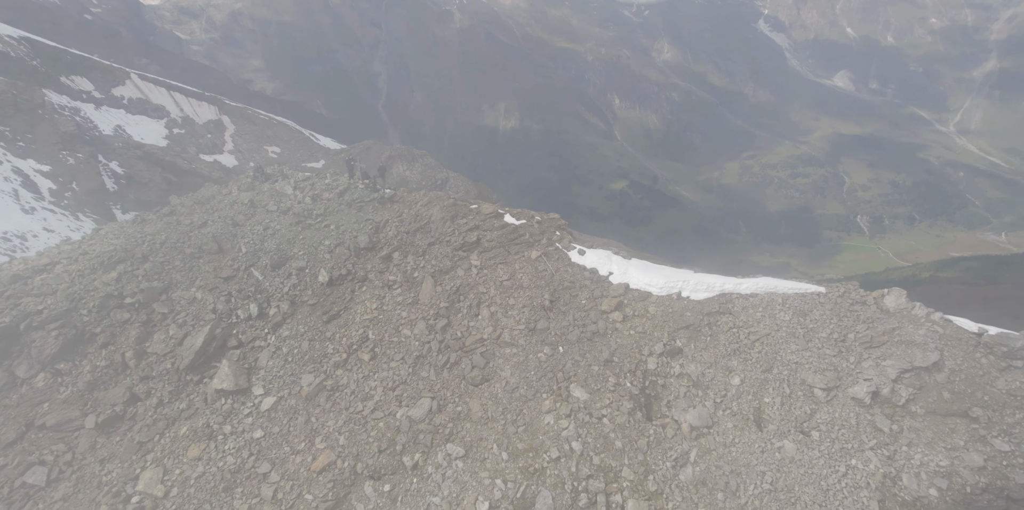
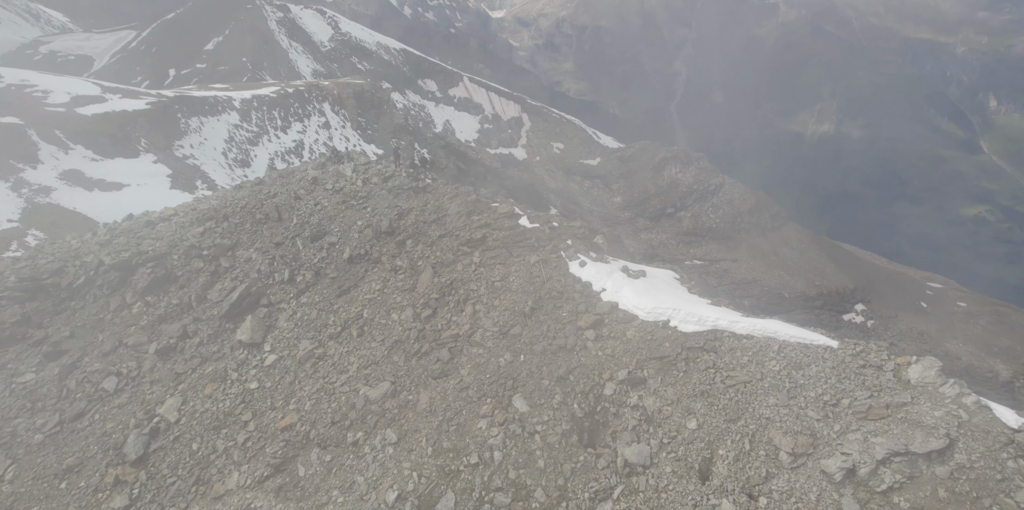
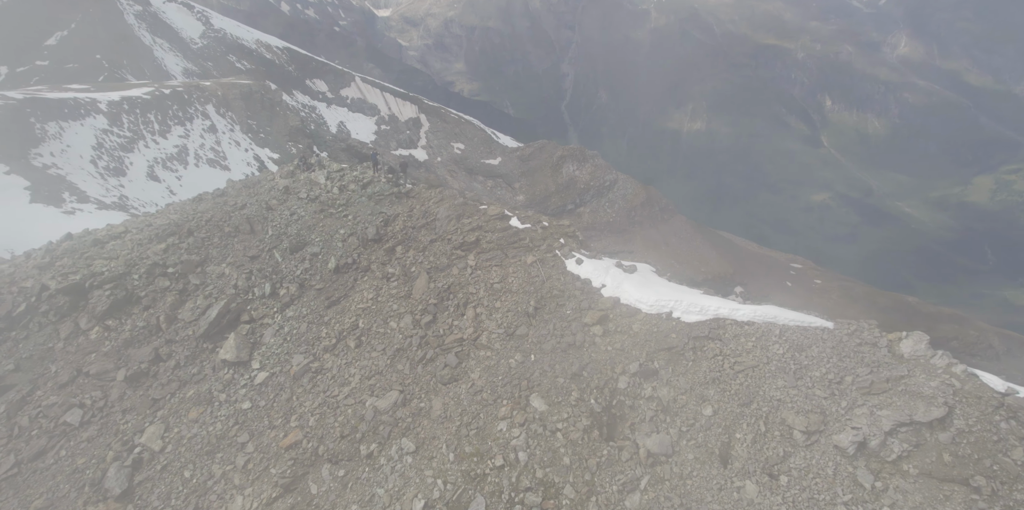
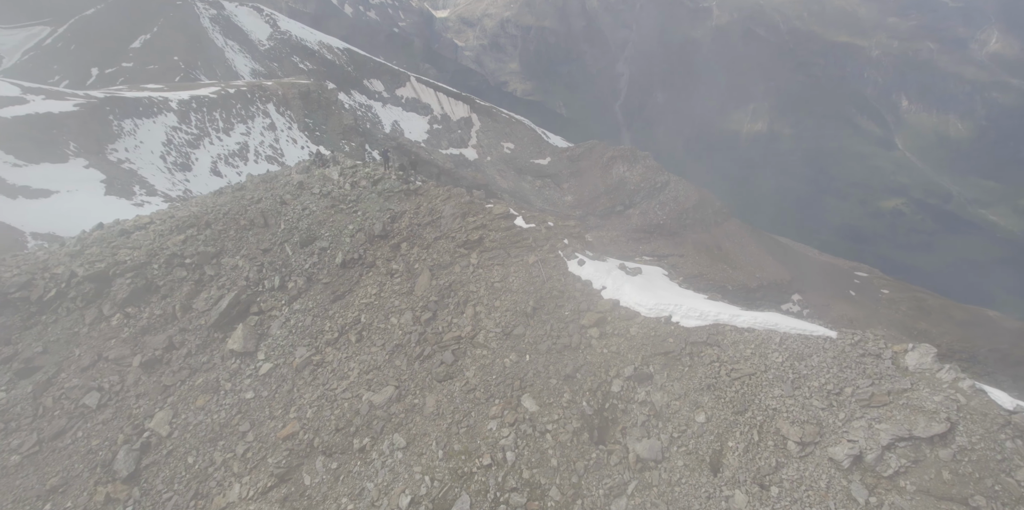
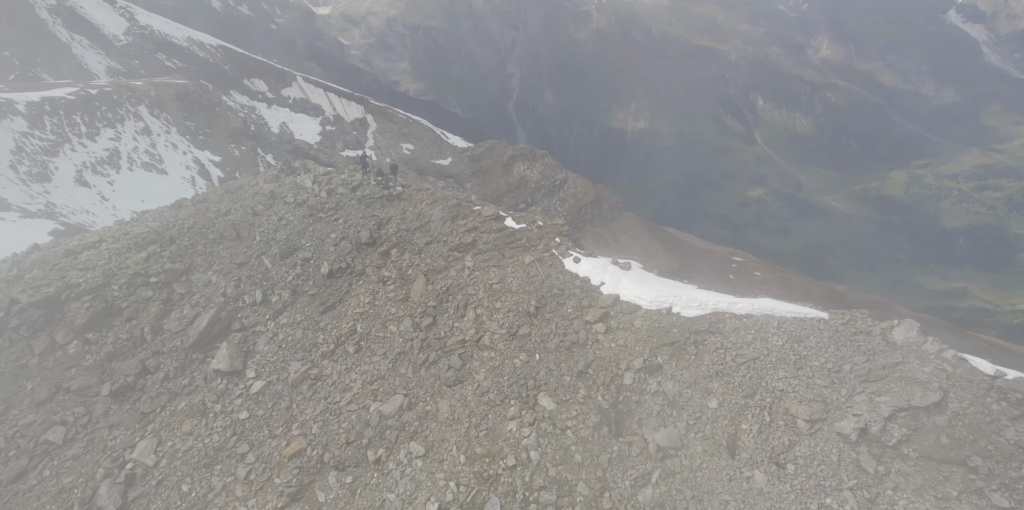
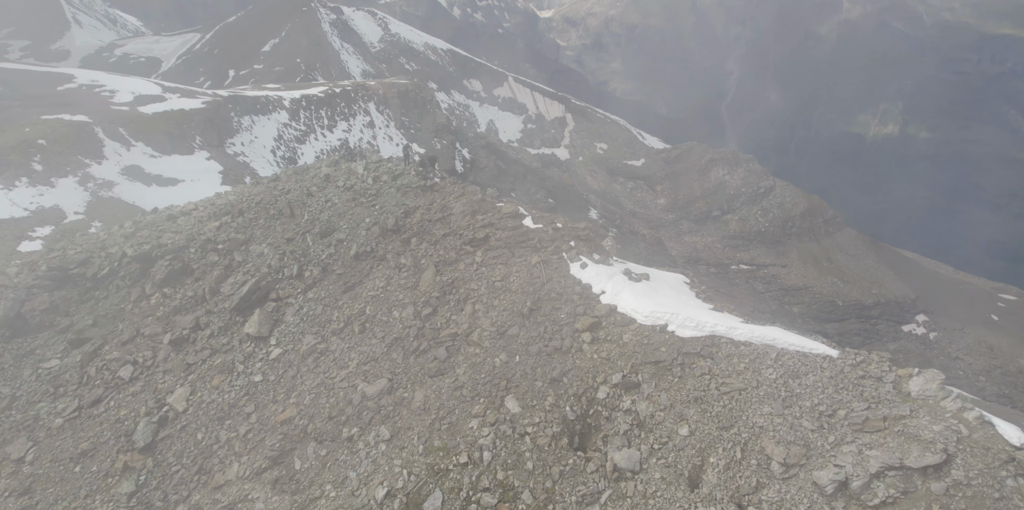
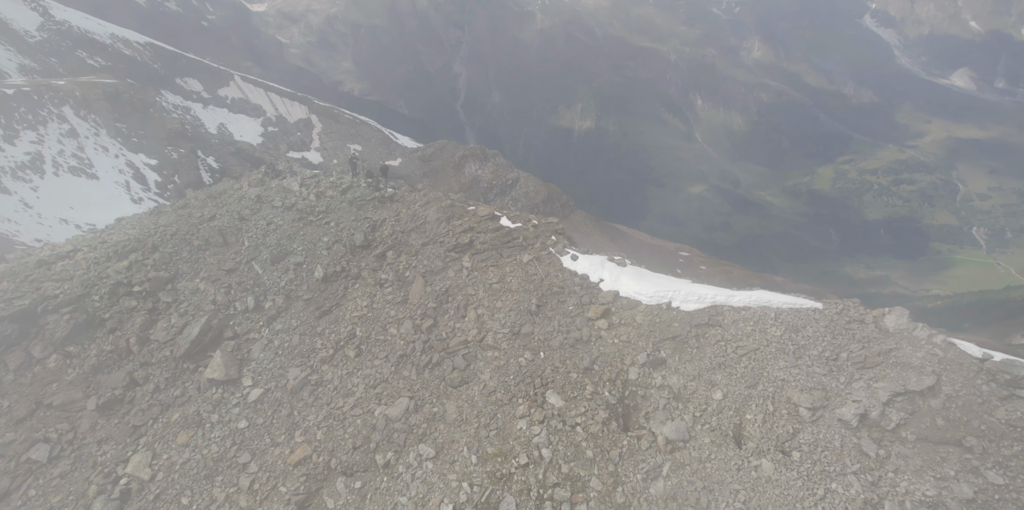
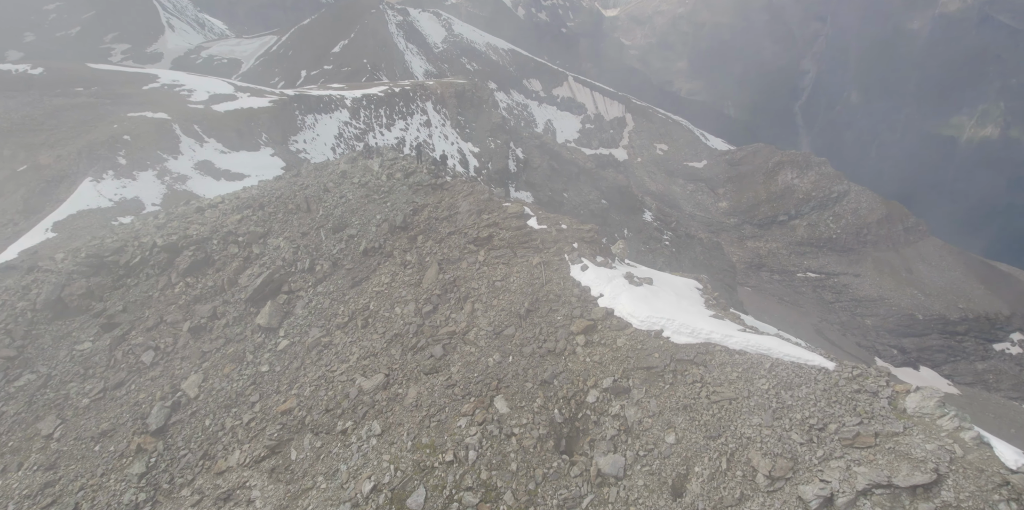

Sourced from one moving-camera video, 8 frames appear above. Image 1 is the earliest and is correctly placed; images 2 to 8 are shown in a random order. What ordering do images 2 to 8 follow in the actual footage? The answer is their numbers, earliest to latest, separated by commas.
7, 5, 3, 4, 2, 6, 8
